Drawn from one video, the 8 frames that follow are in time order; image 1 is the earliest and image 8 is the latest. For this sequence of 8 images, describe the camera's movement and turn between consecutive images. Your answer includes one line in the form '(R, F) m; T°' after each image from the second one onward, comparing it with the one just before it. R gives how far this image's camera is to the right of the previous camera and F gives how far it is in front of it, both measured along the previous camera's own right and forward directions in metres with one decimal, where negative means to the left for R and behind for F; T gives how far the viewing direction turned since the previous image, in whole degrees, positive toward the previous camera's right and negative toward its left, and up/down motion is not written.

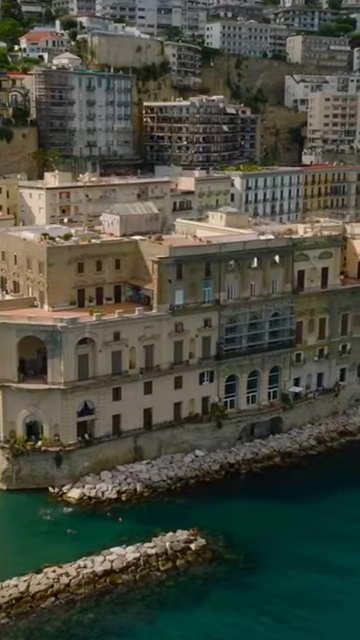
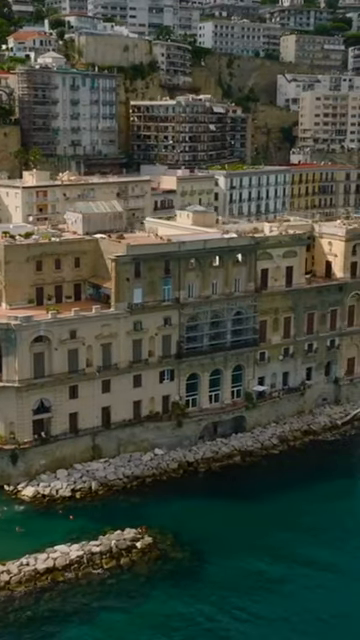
(+3.1, +0.1) m; -1°
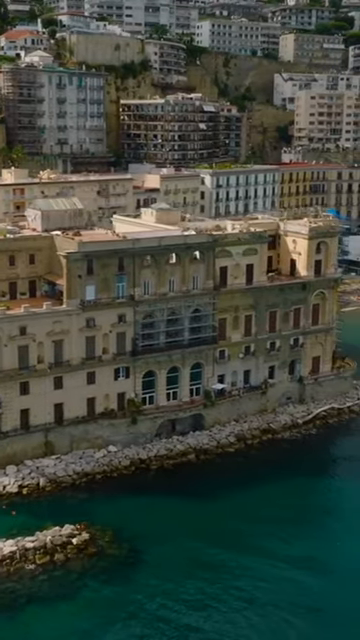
(+4.0, +0.1) m; -1°
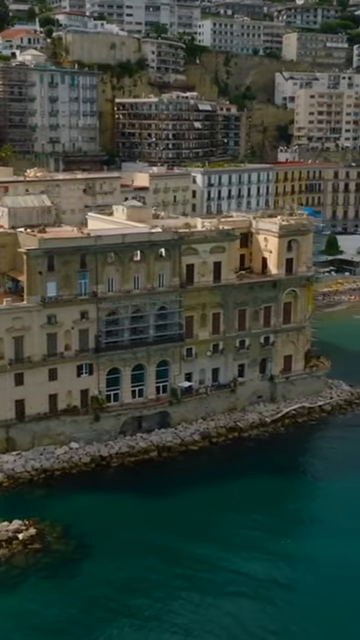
(+3.6, +0.1) m; -1°
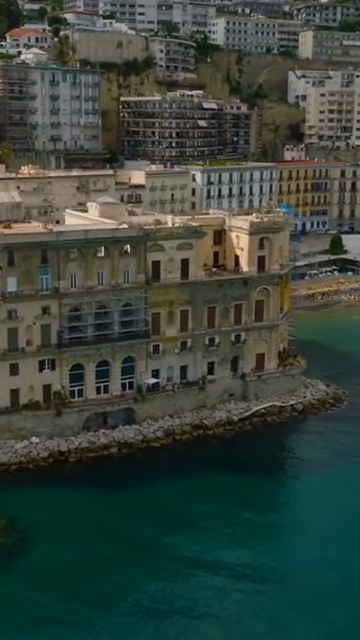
(+4.8, +0.2) m; -3°
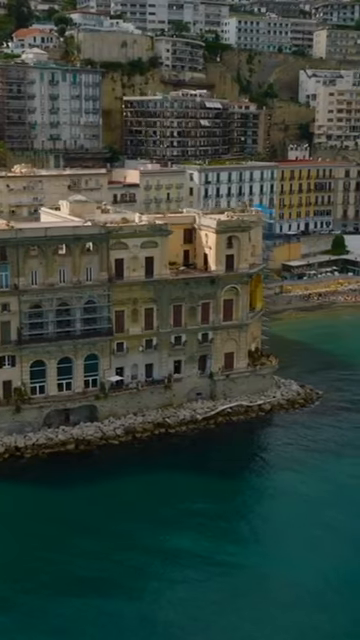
(+5.0, +0.2) m; -2°
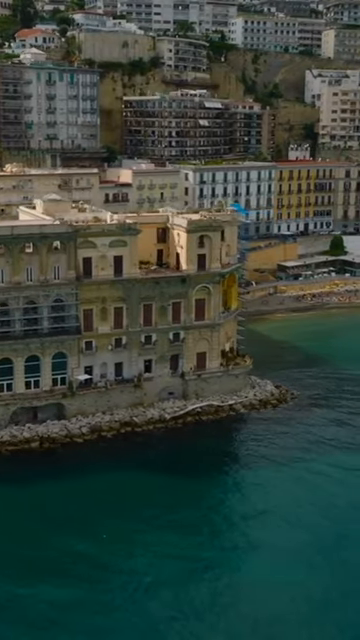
(+3.9, +0.1) m; -2°
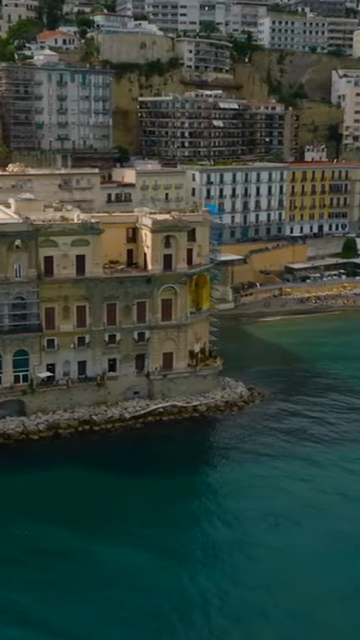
(+6.8, +0.3) m; -4°
